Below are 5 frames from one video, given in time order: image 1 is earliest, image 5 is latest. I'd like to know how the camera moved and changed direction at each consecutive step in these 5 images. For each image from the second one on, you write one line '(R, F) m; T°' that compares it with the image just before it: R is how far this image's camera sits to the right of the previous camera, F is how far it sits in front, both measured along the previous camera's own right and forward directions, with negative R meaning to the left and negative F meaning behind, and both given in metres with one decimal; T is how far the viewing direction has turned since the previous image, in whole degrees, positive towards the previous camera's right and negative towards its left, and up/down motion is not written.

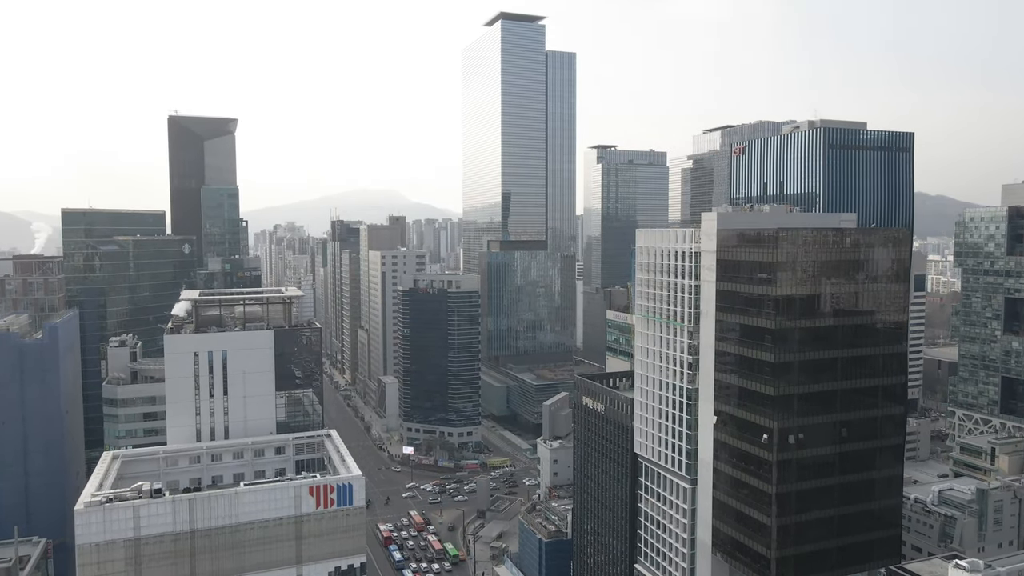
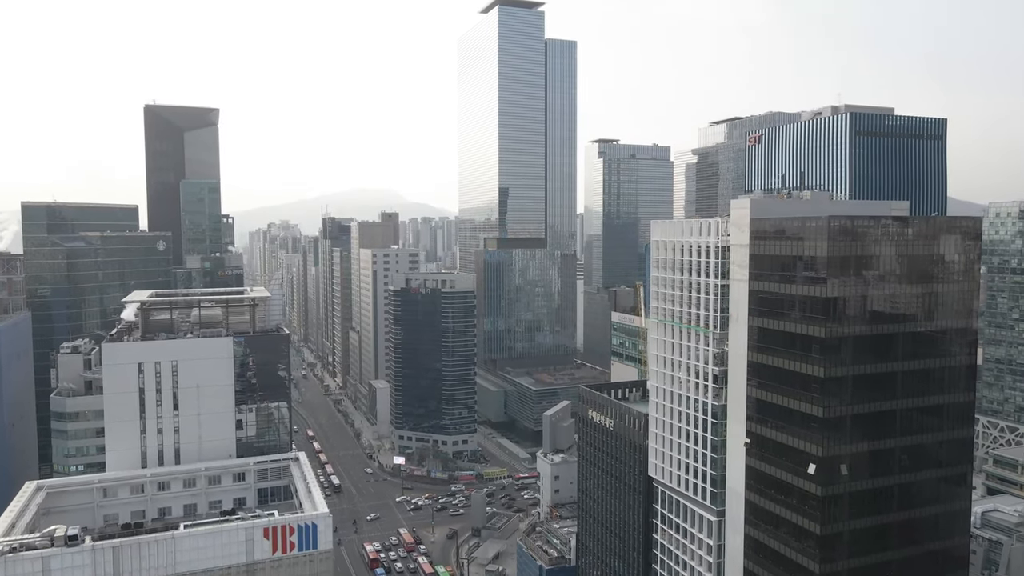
(+0.1, +7.5) m; 0°
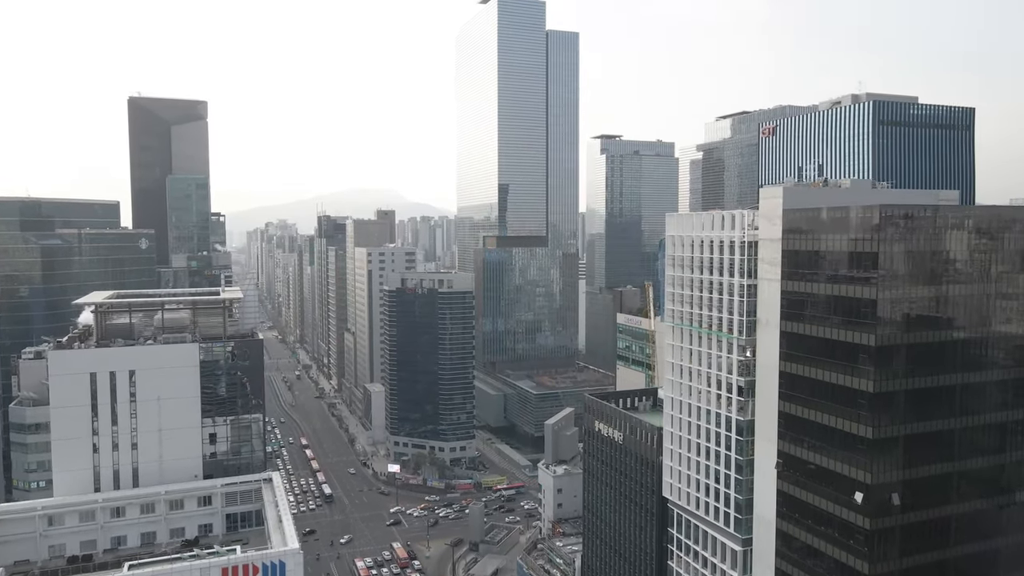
(0.0, +5.1) m; 0°
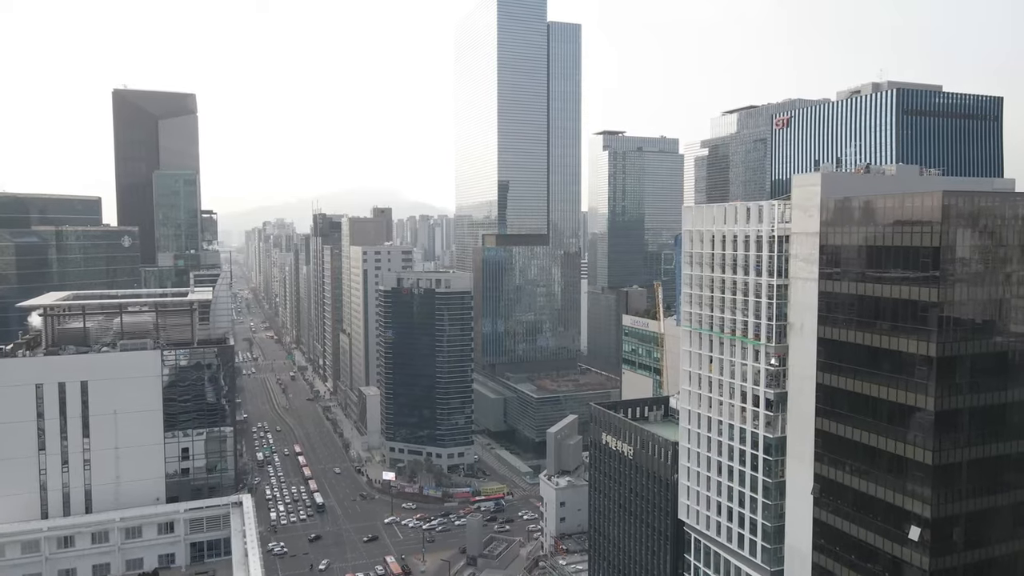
(0.0, +4.6) m; 0°
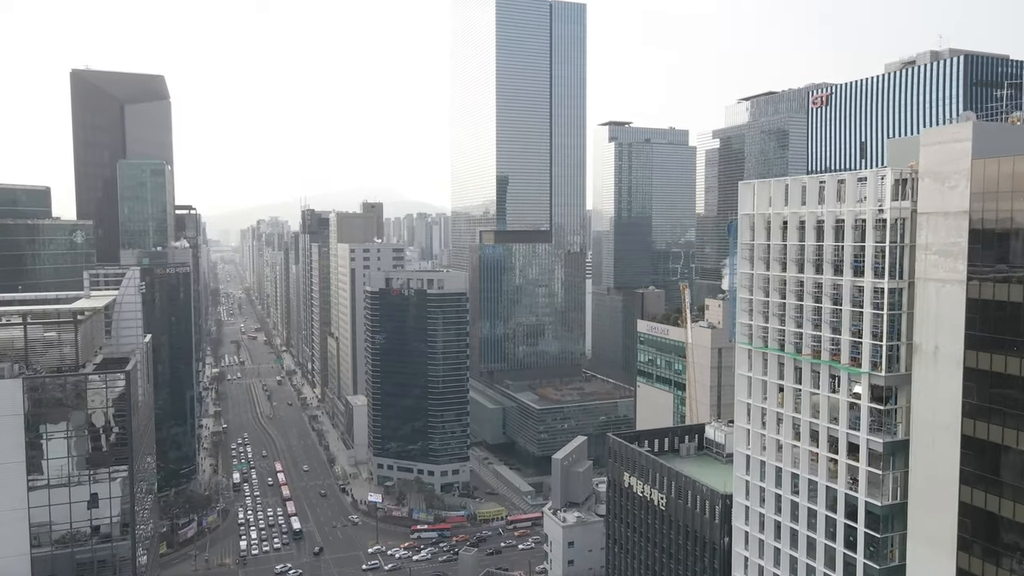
(+0.1, +10.7) m; 0°
